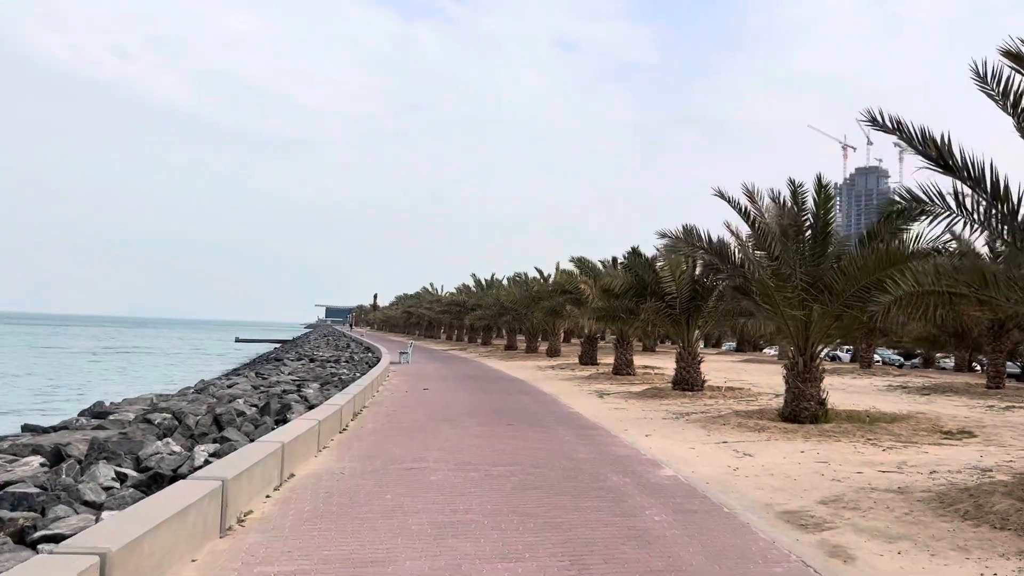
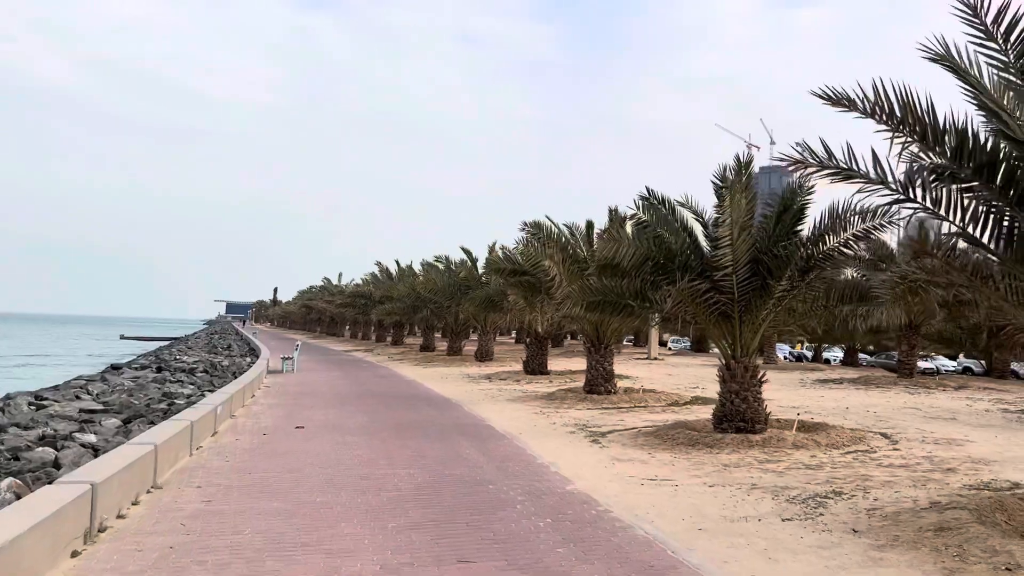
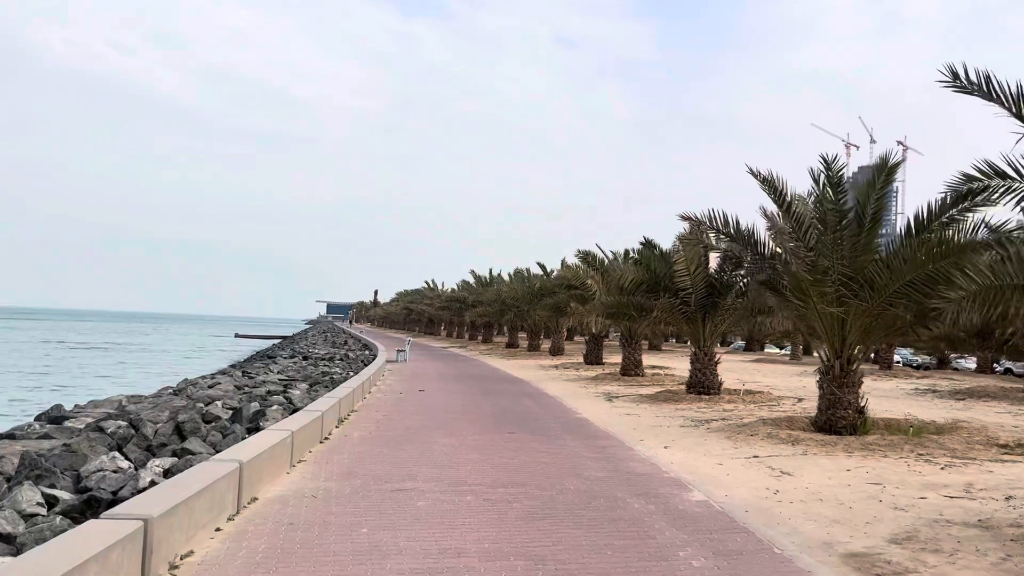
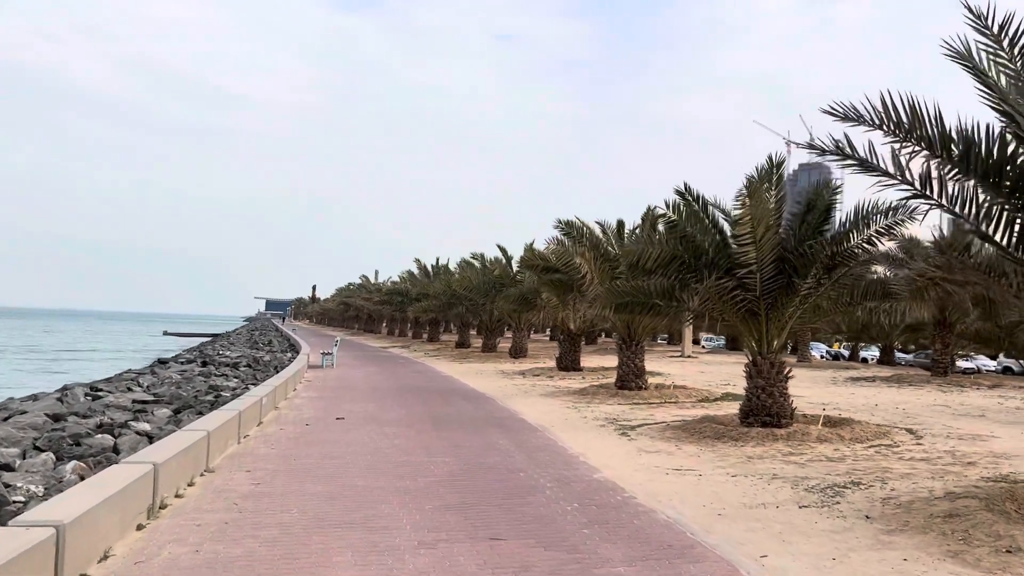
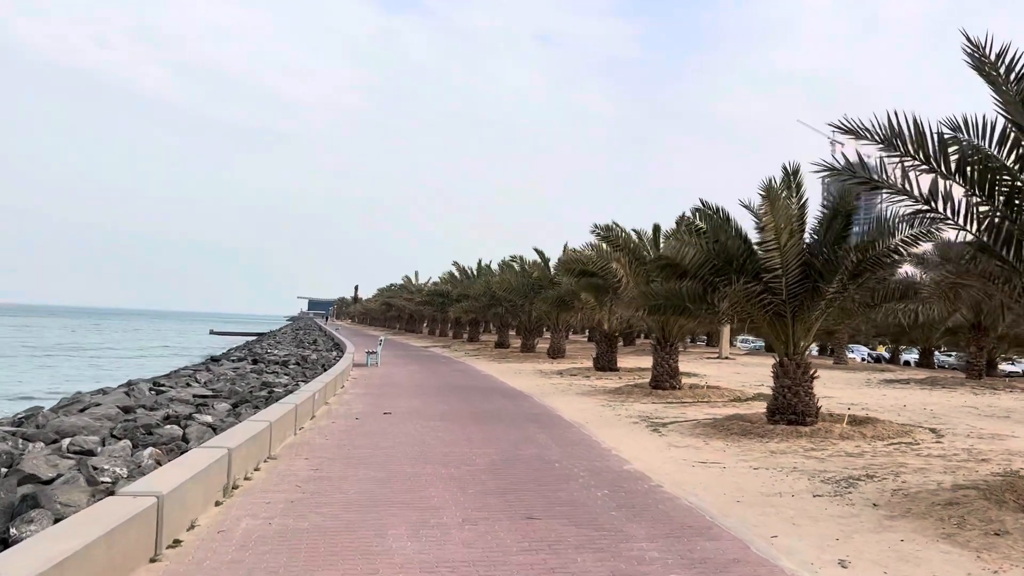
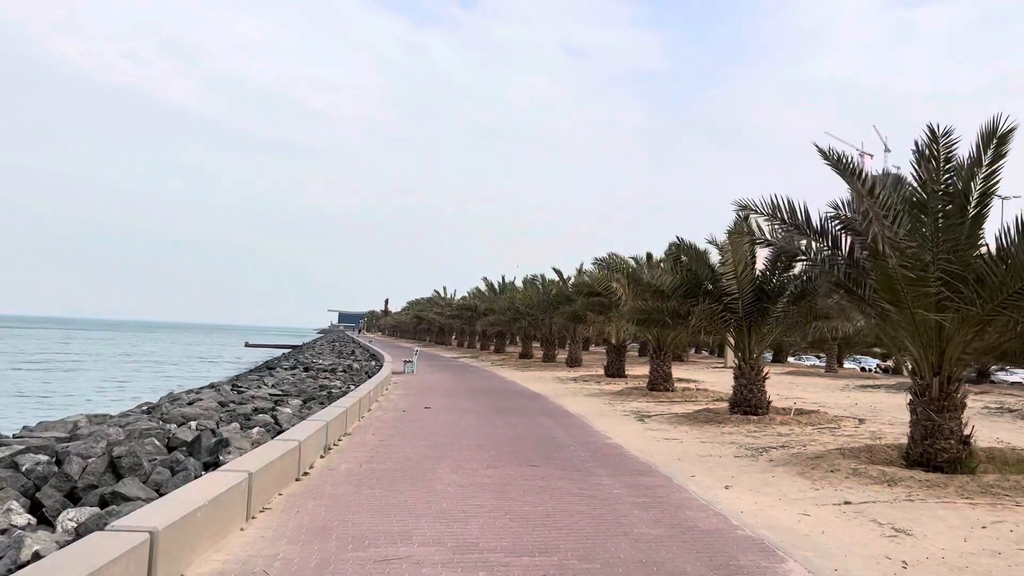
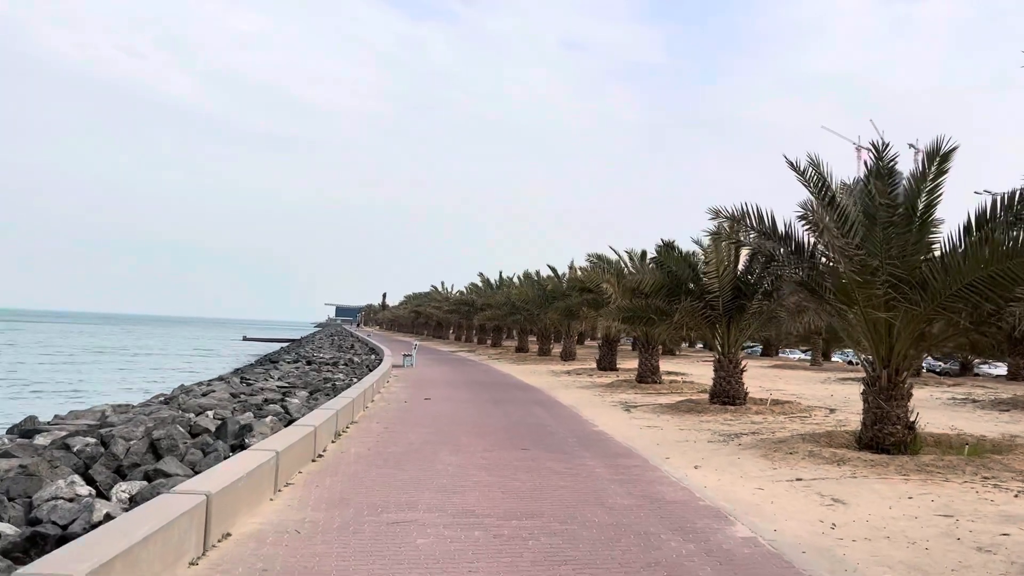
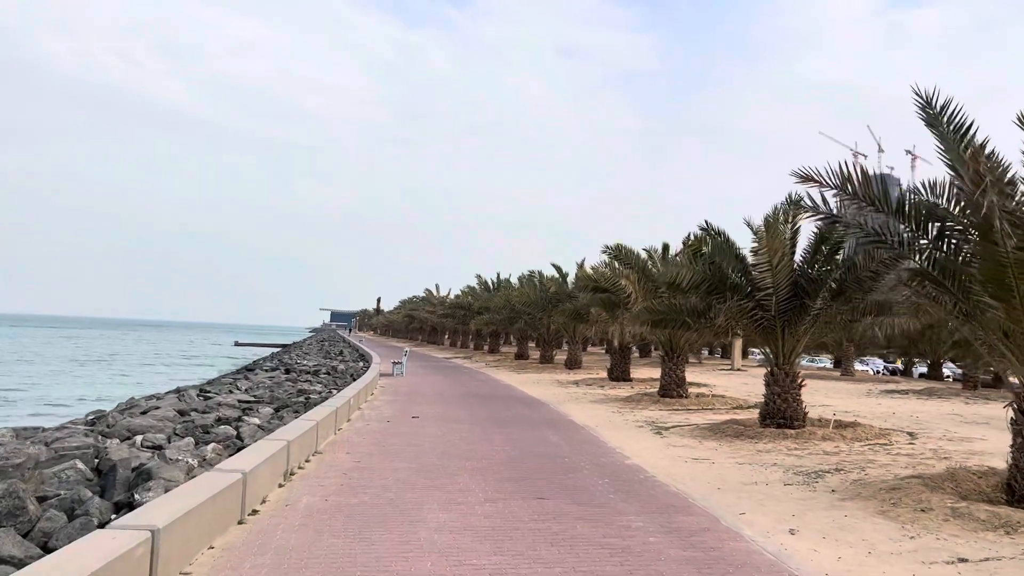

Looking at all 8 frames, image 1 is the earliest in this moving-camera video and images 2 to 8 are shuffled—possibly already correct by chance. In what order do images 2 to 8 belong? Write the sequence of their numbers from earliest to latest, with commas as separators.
3, 7, 6, 8, 5, 4, 2
